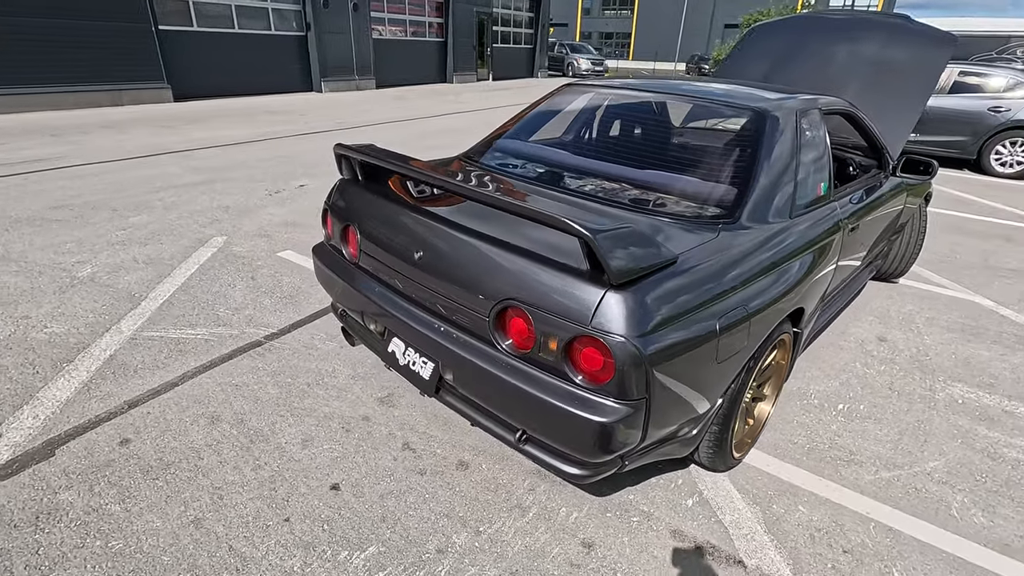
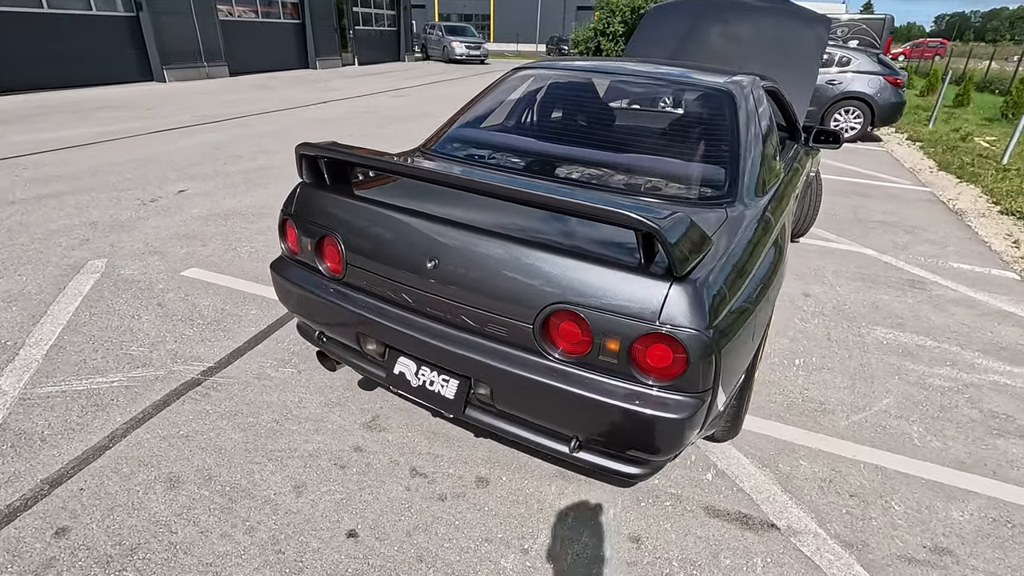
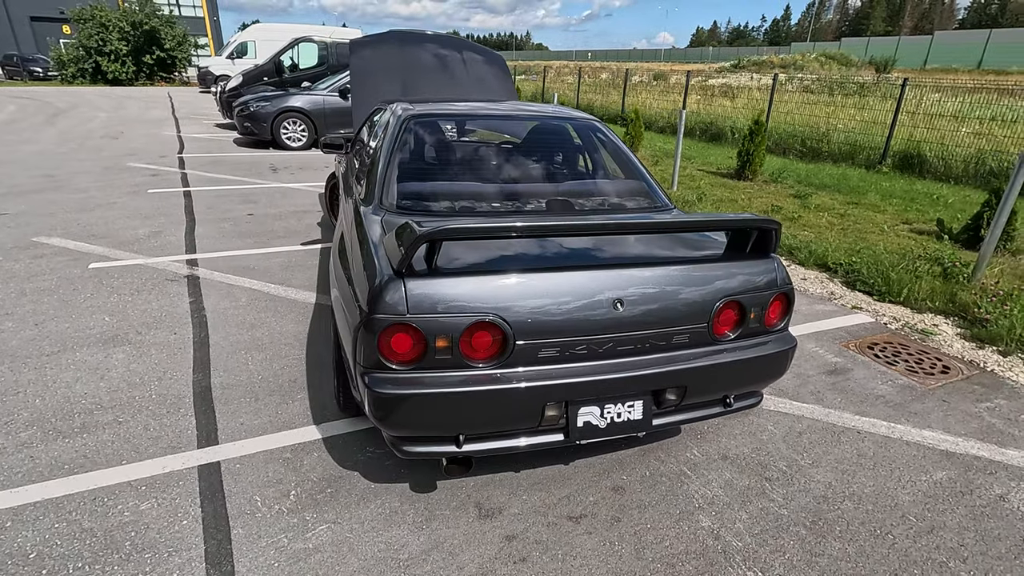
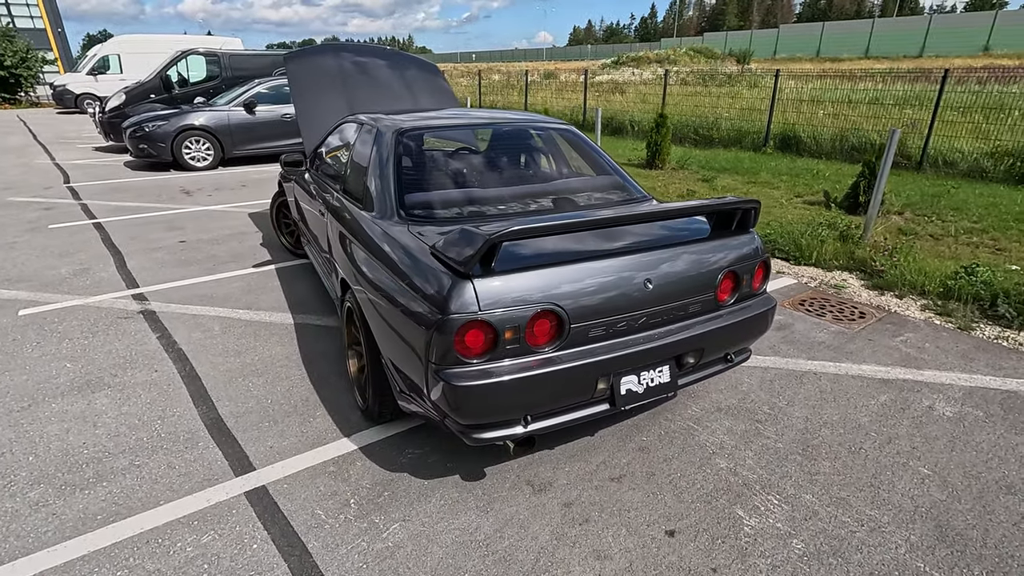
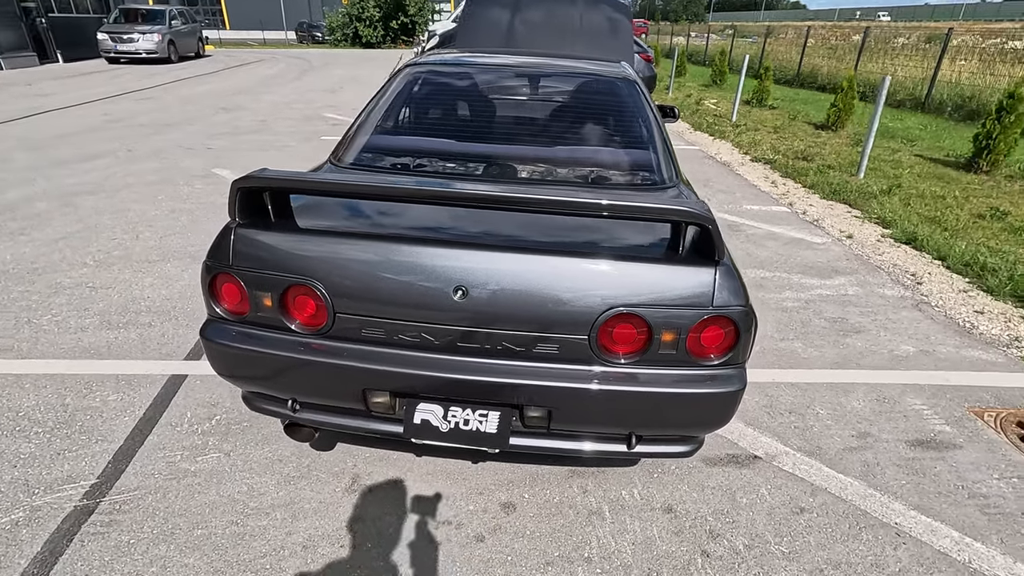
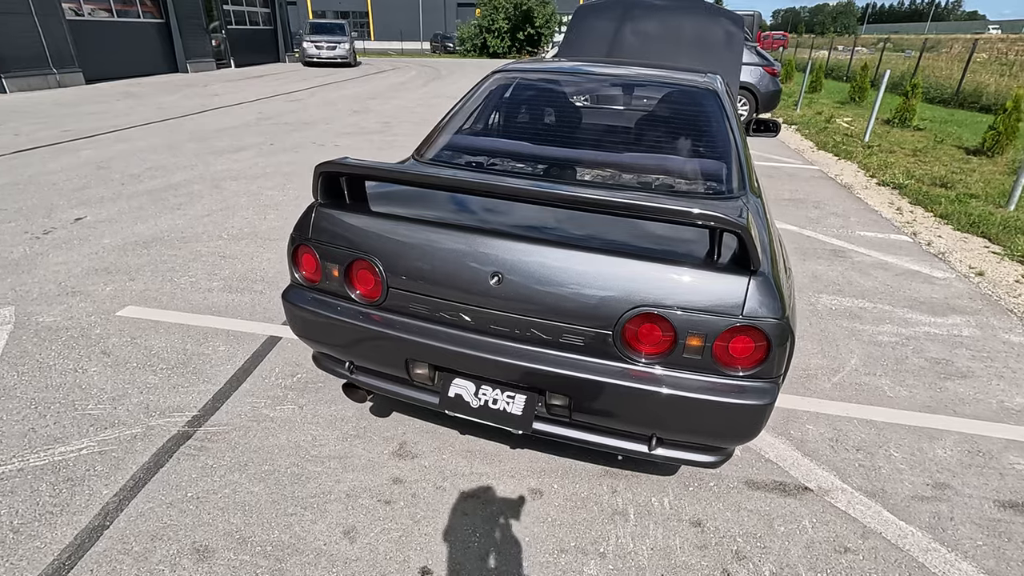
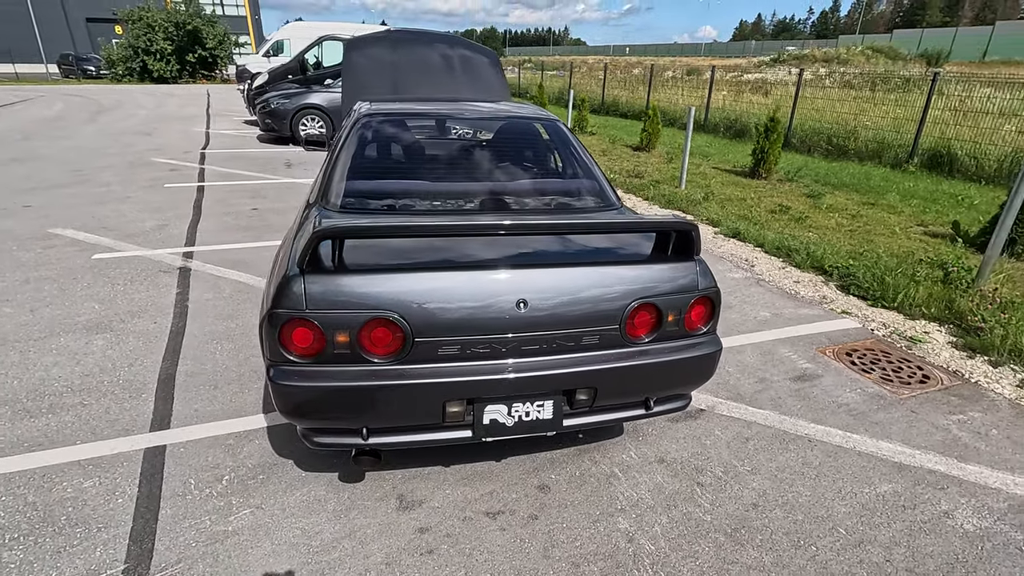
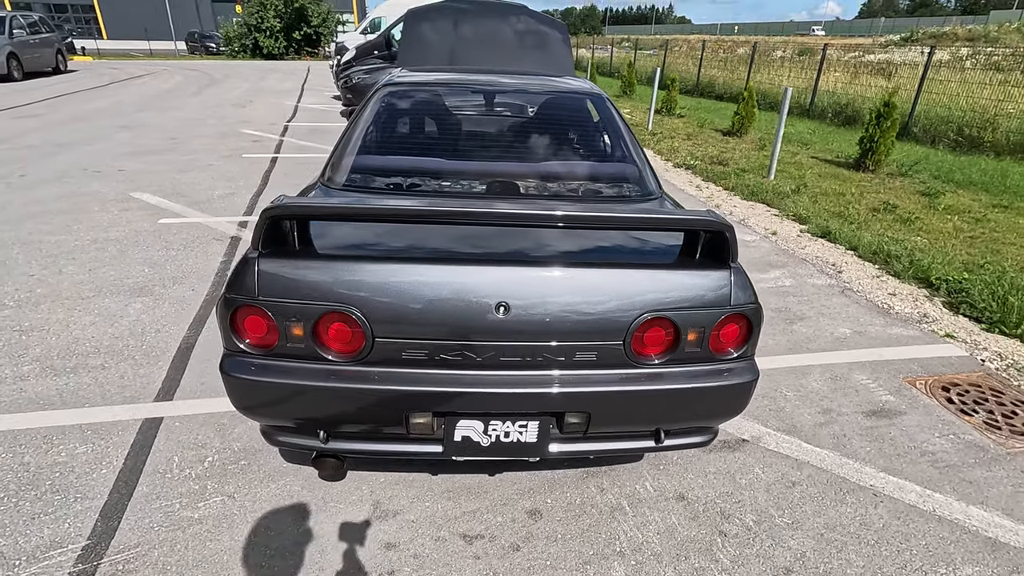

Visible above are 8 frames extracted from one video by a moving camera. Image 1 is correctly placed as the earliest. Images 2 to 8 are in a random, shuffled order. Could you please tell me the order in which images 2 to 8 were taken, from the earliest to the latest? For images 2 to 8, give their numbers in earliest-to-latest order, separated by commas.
2, 6, 5, 8, 7, 3, 4
